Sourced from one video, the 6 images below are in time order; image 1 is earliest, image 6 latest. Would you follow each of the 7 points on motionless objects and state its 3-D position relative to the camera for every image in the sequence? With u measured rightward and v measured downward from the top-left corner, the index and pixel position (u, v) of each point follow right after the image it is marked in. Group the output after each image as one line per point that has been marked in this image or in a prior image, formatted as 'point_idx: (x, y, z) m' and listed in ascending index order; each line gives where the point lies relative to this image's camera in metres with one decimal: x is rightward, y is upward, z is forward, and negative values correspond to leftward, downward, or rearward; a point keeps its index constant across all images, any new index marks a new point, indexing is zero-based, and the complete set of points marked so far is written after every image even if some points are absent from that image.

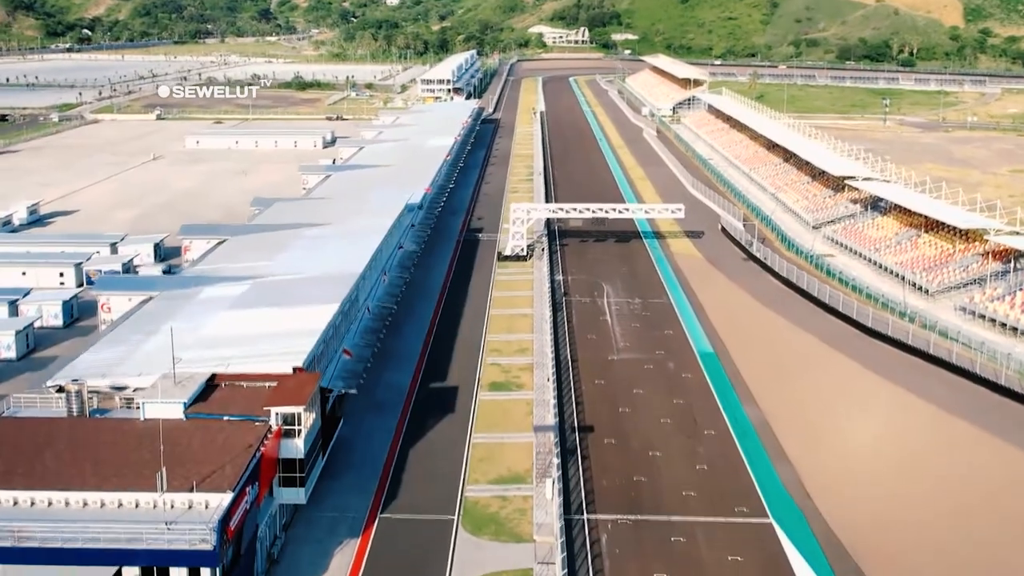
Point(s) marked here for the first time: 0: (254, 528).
0: (-3.7, -3.5, +18.9) m
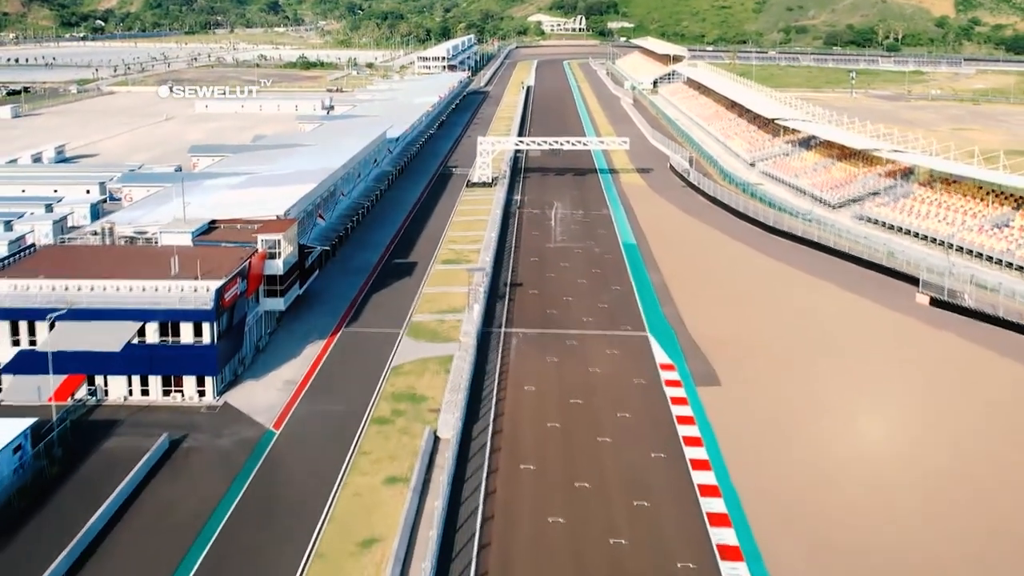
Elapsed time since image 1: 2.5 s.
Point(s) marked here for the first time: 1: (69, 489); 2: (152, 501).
0: (-5.2, -0.5, +25.3) m
1: (-6.6, -3.0, +19.4) m
2: (-5.3, -3.1, +19.3) m
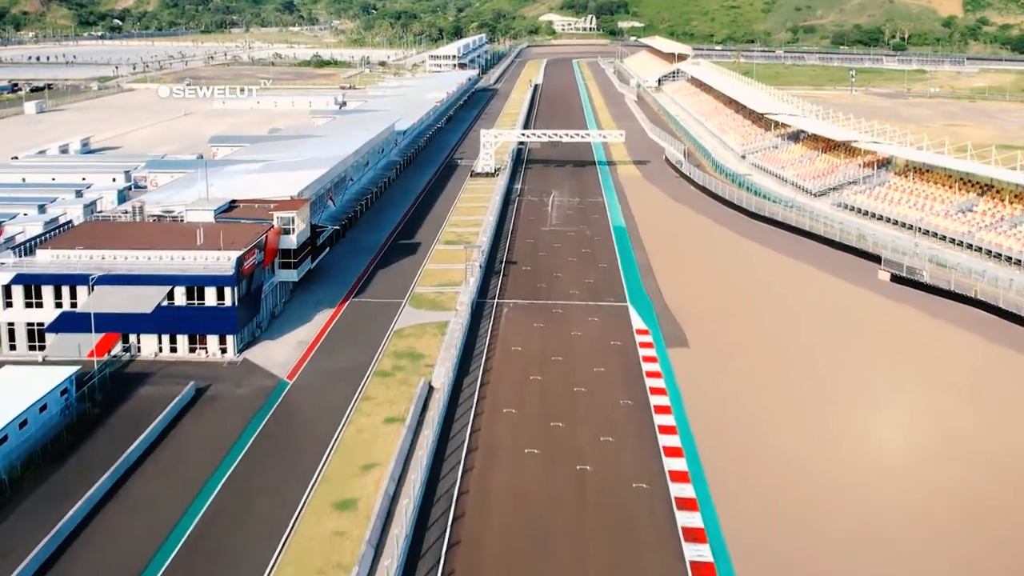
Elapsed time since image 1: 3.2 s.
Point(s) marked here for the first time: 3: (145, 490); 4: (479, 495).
0: (-5.4, +0.1, +28.1) m
1: (-6.8, -2.3, +22.2) m
2: (-5.6, -2.4, +22.1) m
3: (-5.5, -2.9, +19.8) m
4: (-0.5, -3.0, +19.4) m
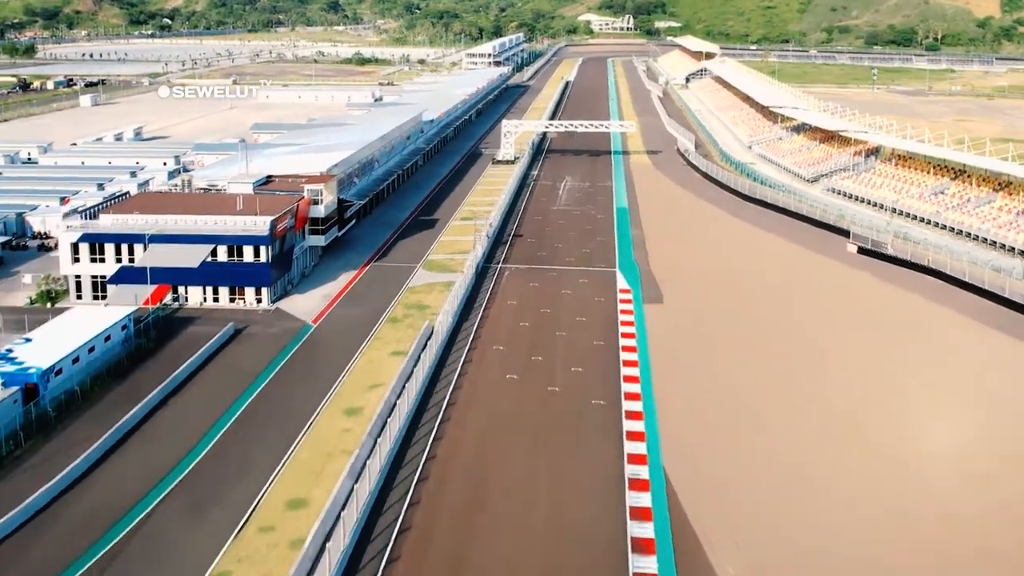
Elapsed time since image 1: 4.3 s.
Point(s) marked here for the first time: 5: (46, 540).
0: (-5.4, +1.0, +32.4) m
1: (-7.1, -1.4, +26.5) m
2: (-5.8, -1.5, +26.3) m
3: (-5.9, -2.0, +24.1) m
4: (-0.9, -2.1, +23.5) m
5: (-6.3, -3.4, +17.7) m
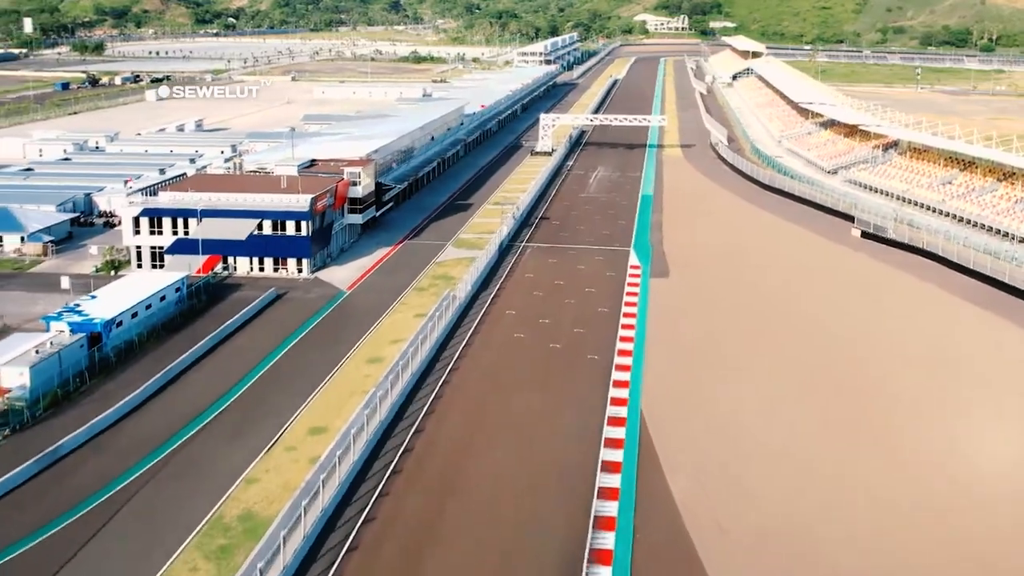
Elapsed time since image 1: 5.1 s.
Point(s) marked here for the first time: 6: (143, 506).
0: (-4.9, +1.8, +35.5) m
1: (-6.9, -0.6, +29.8) m
2: (-5.6, -0.7, +29.5) m
3: (-5.7, -1.2, +27.3) m
4: (-0.8, -1.4, +26.5) m
5: (-6.5, -2.6, +20.9) m
6: (-5.3, -3.1, +18.8) m
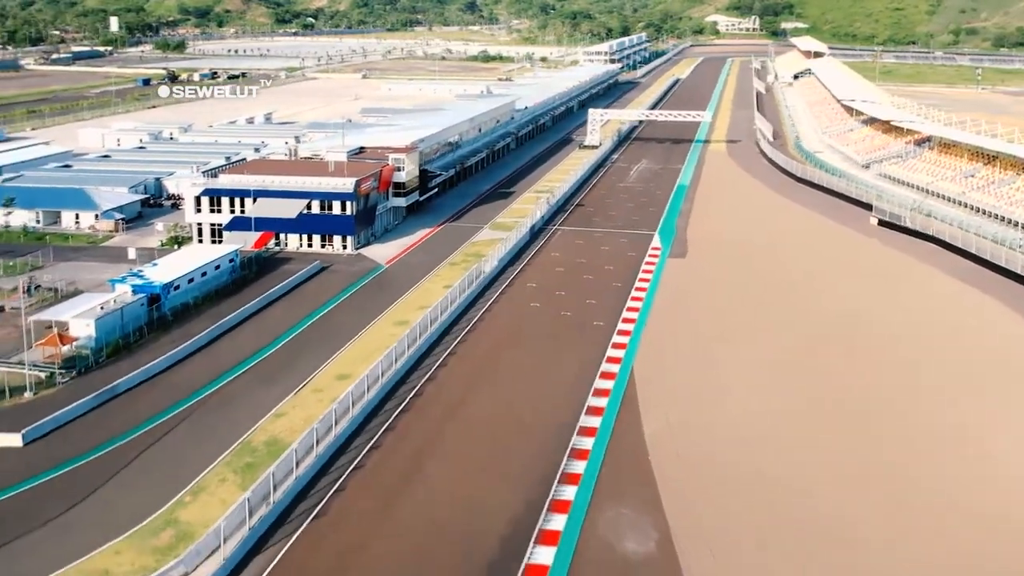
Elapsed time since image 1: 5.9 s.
0: (-4.0, +2.5, +38.5) m
1: (-6.3, +0.1, +32.9) m
2: (-5.1, 0.0, +32.6) m
3: (-5.4, -0.5, +30.4) m
4: (-0.5, -0.8, +29.3) m
5: (-6.5, -1.9, +24.0) m
6: (-5.5, -2.4, +21.8) m
